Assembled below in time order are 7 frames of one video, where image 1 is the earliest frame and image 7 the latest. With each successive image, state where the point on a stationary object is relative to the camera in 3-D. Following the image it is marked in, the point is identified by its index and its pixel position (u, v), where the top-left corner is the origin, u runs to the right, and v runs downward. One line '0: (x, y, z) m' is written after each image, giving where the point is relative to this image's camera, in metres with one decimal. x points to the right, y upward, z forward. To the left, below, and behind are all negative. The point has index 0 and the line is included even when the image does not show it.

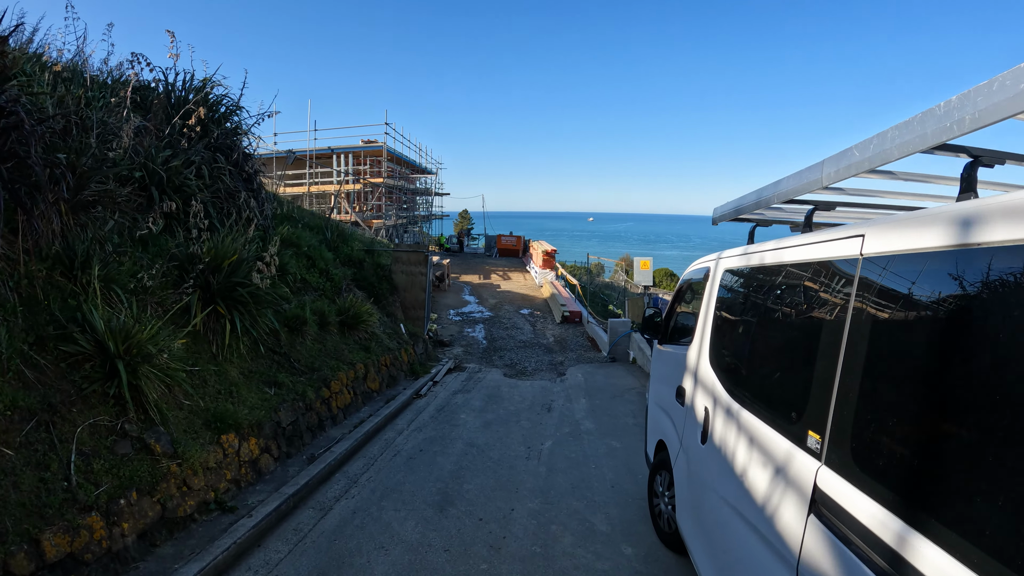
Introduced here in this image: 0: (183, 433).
0: (-3.0, -1.4, +4.7) m
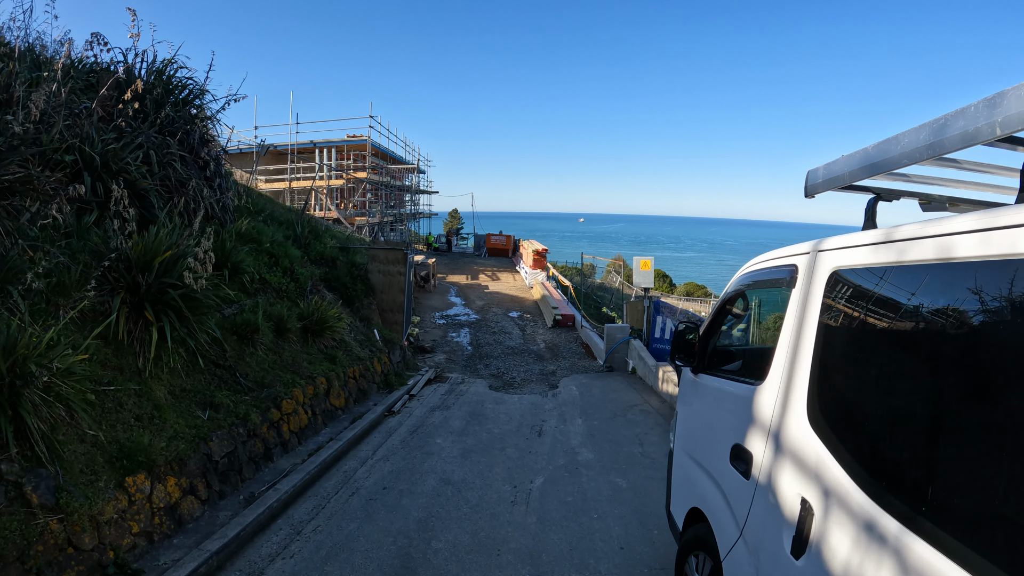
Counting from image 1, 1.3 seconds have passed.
0: (-3.2, -1.4, +3.7) m
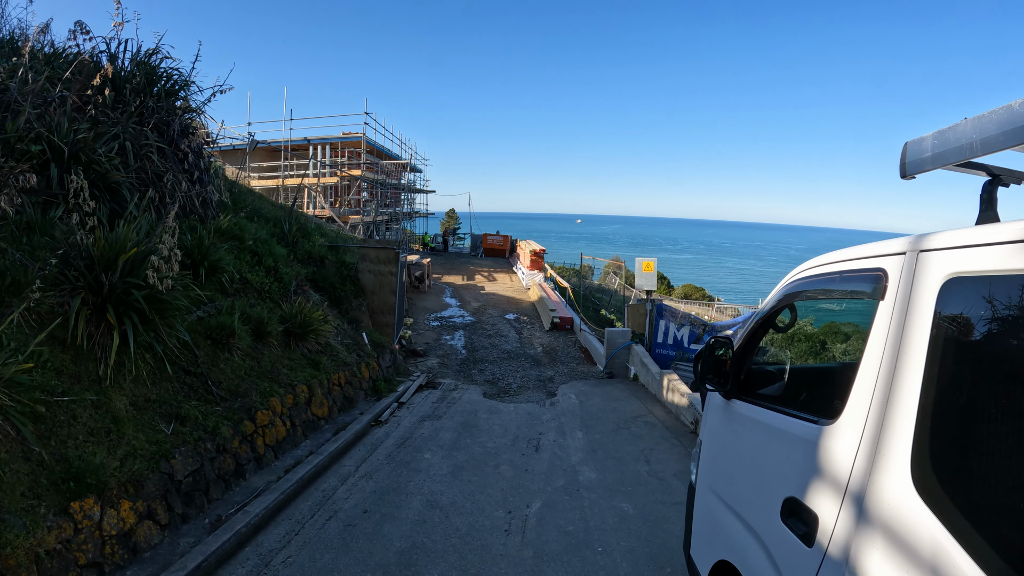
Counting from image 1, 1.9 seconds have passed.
0: (-3.2, -1.4, +3.3) m
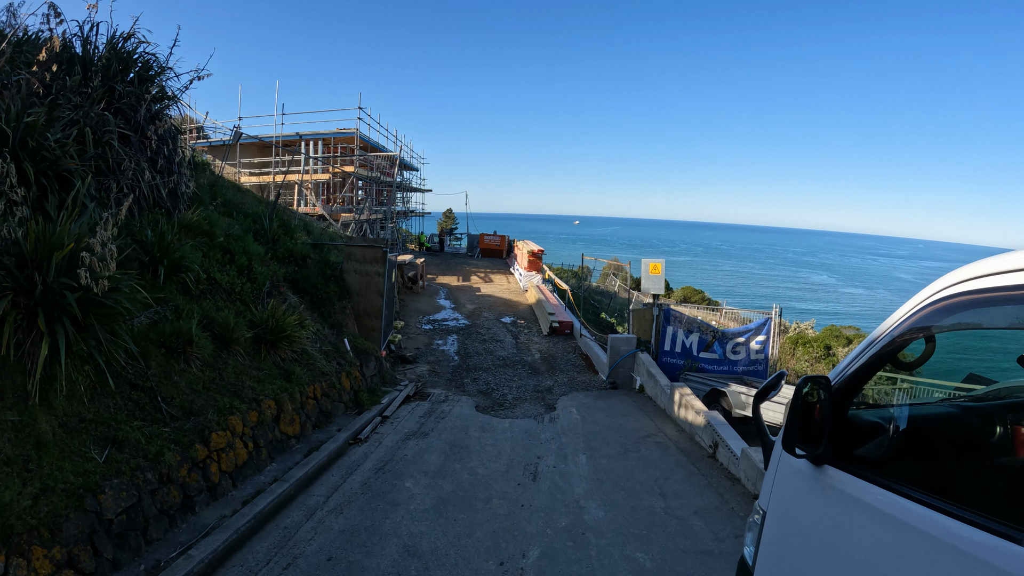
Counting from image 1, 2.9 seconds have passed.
0: (-3.3, -1.4, +2.6) m
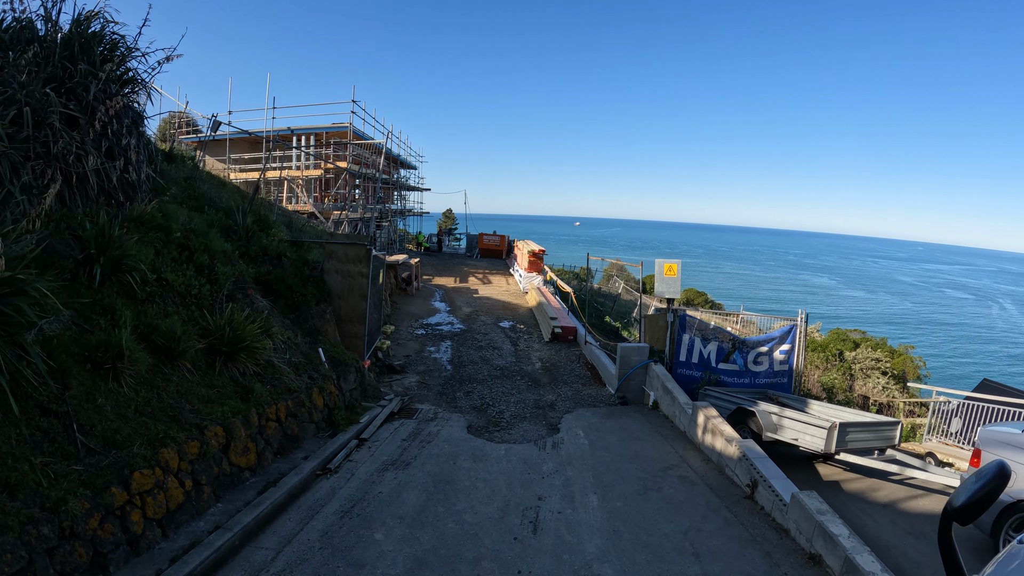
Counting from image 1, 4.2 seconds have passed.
0: (-3.3, -1.4, +1.8) m
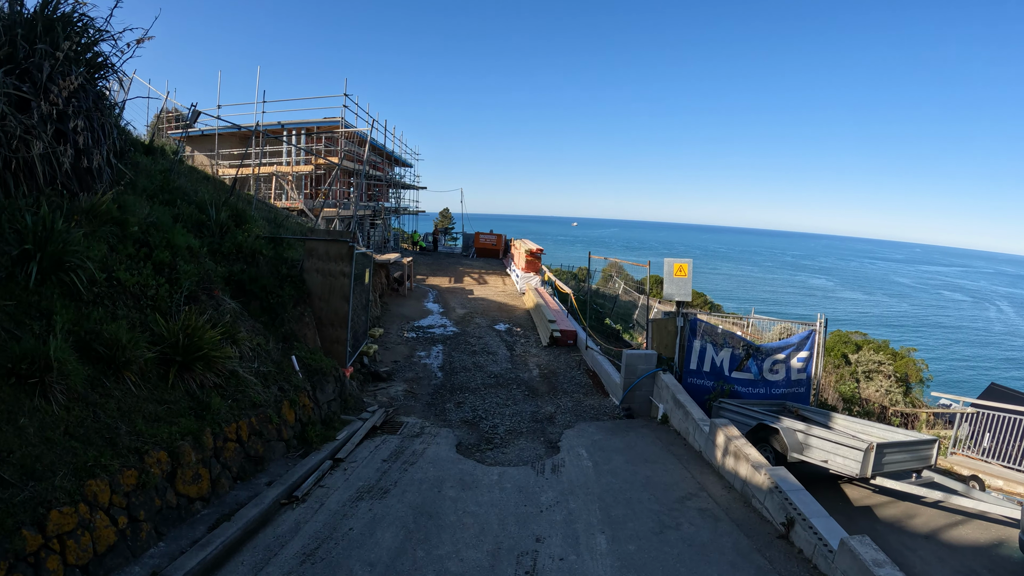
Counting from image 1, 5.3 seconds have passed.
0: (-3.3, -1.4, +1.1) m
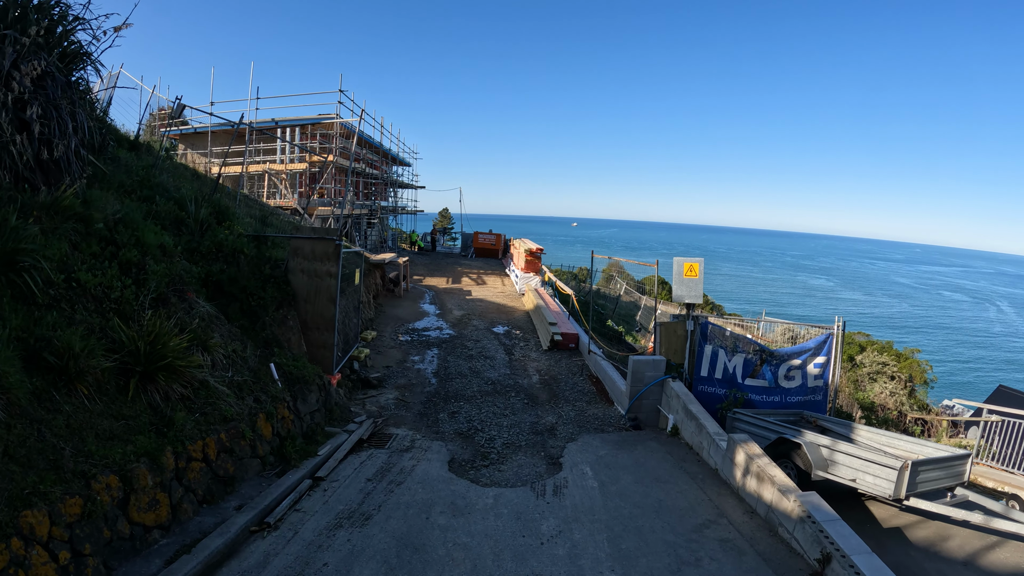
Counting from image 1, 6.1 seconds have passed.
0: (-3.3, -1.4, +0.7) m
